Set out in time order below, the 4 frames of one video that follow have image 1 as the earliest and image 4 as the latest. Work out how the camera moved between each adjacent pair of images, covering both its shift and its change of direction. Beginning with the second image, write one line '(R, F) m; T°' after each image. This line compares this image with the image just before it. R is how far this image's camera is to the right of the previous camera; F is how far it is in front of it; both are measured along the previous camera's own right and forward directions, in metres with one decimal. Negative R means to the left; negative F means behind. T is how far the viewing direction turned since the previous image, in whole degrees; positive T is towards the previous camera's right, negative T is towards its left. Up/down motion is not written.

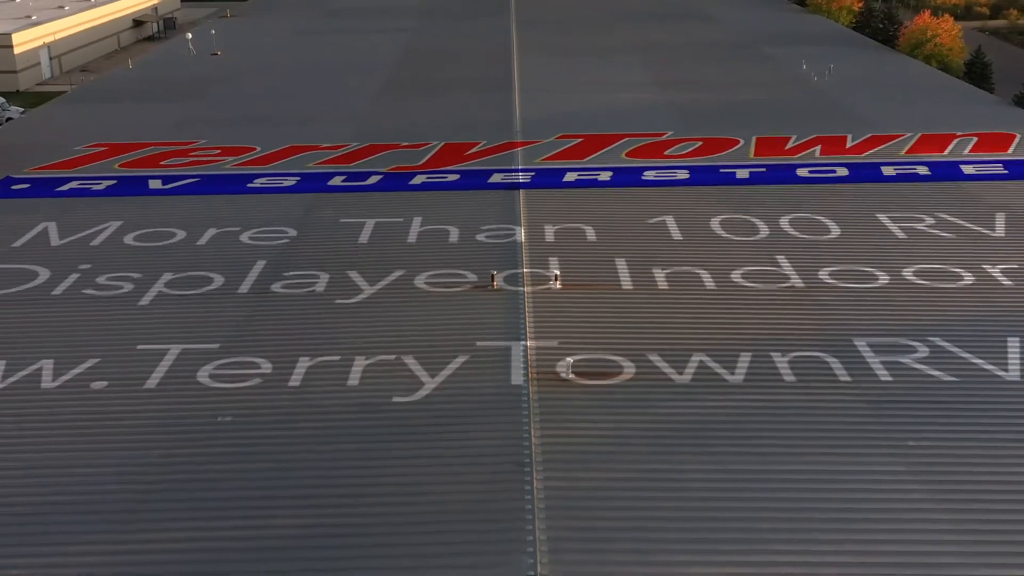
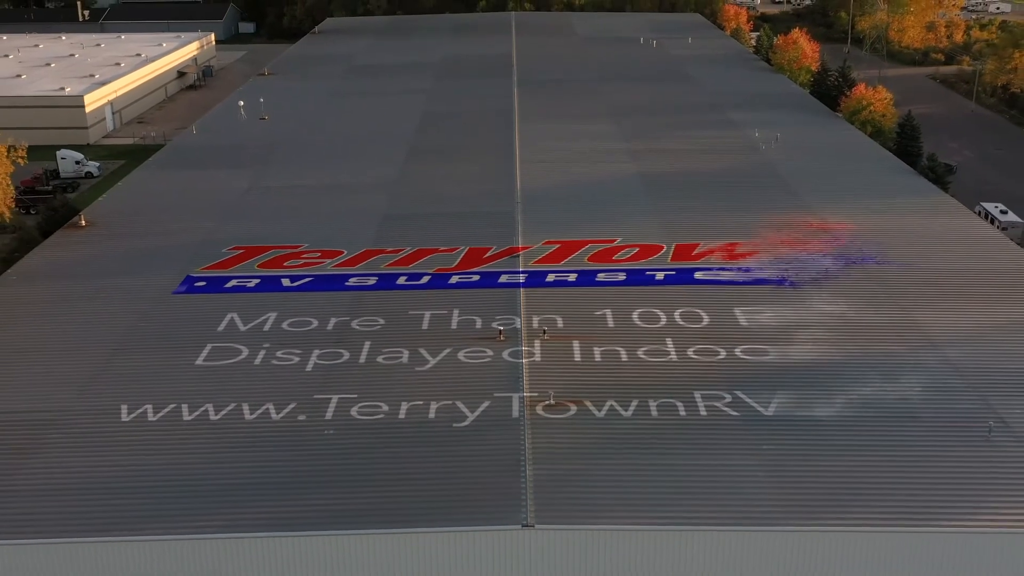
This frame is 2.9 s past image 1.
(0.0, -4.6) m; 0°
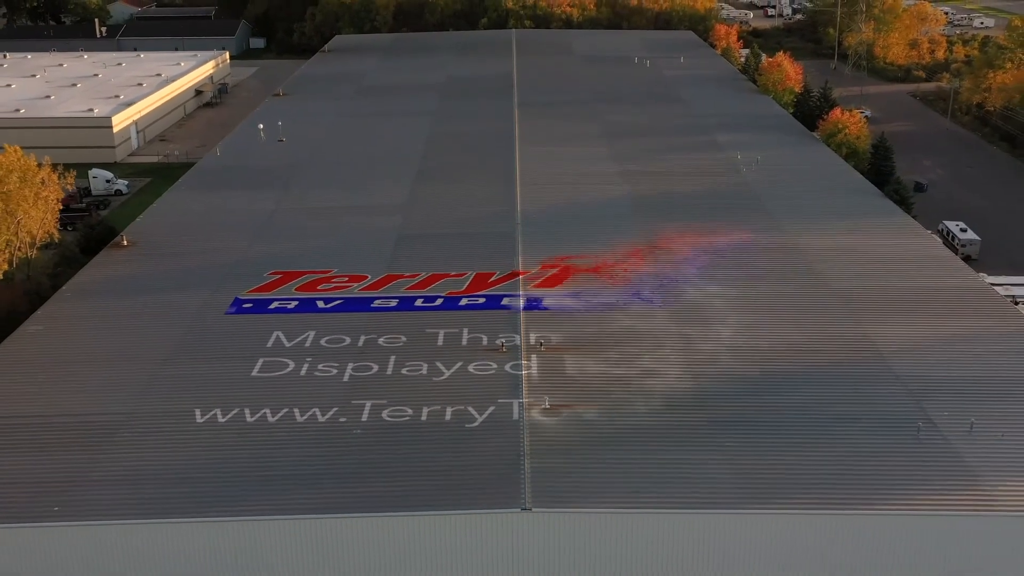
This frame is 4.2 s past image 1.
(0.0, -2.2) m; 0°
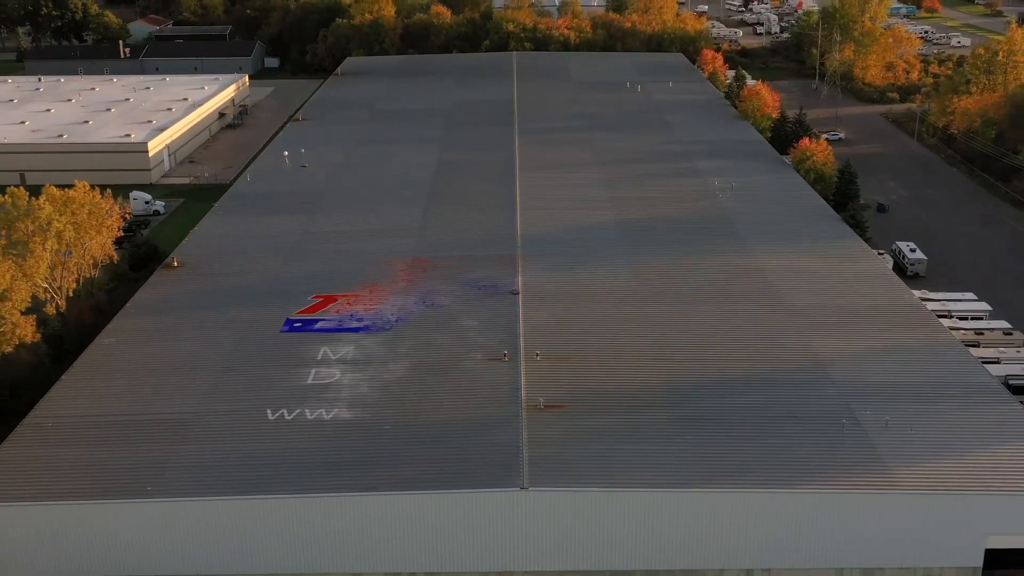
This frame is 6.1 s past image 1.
(0.0, -3.4) m; 0°
